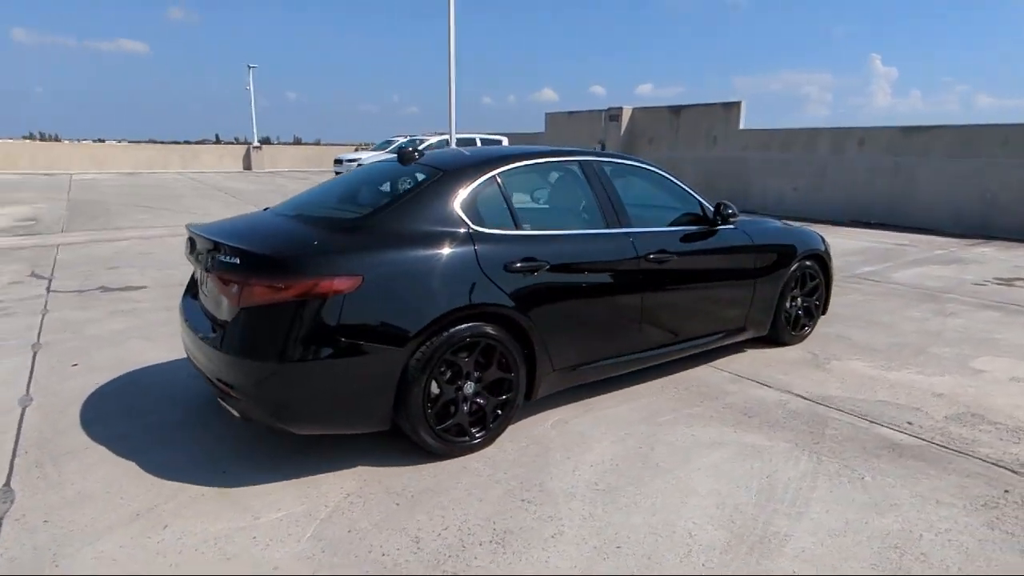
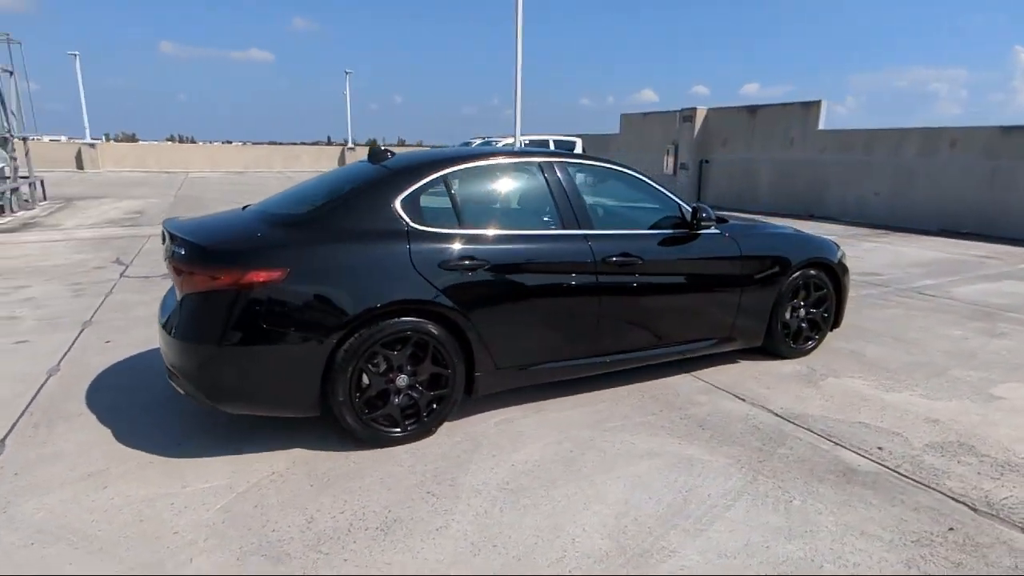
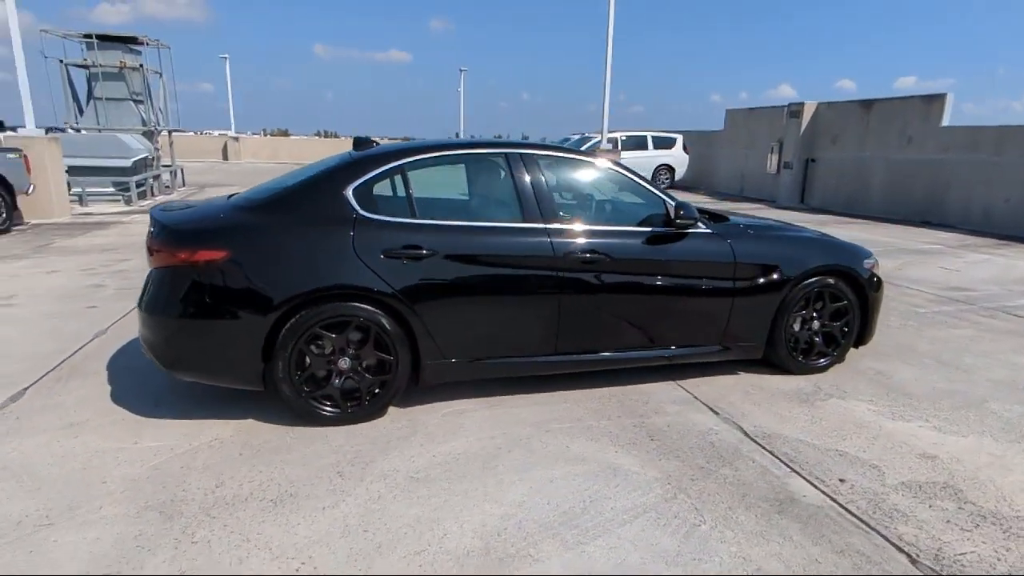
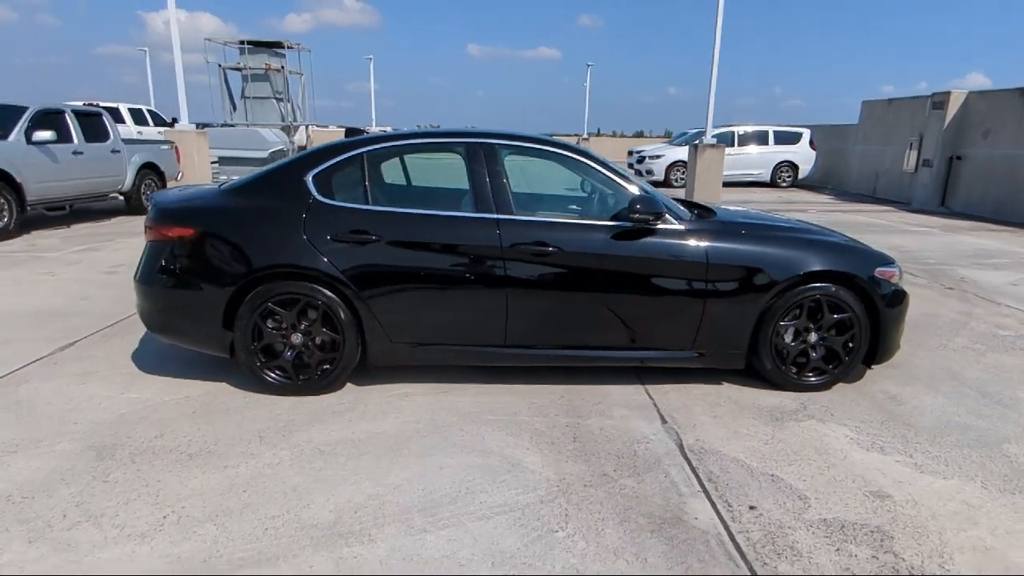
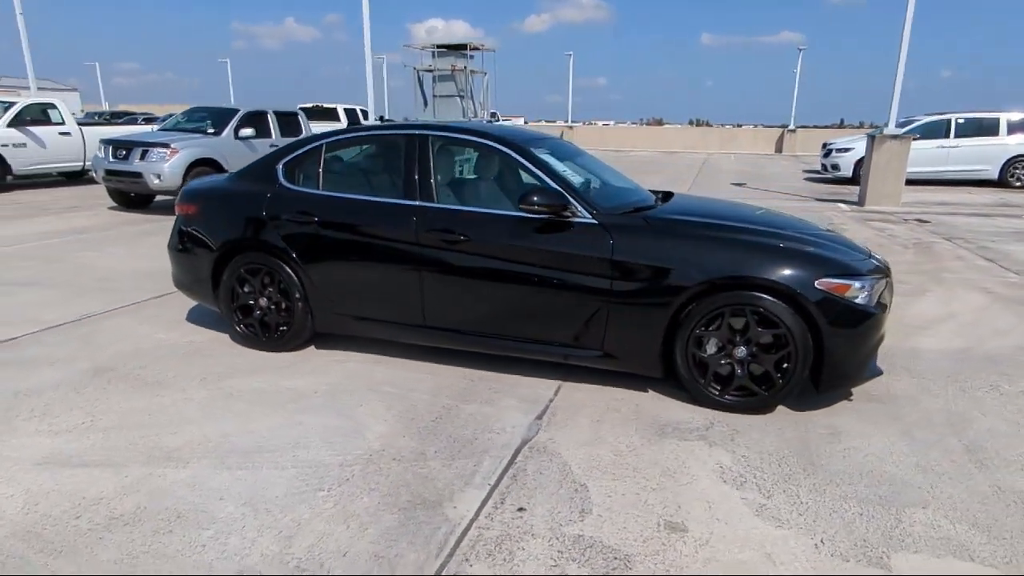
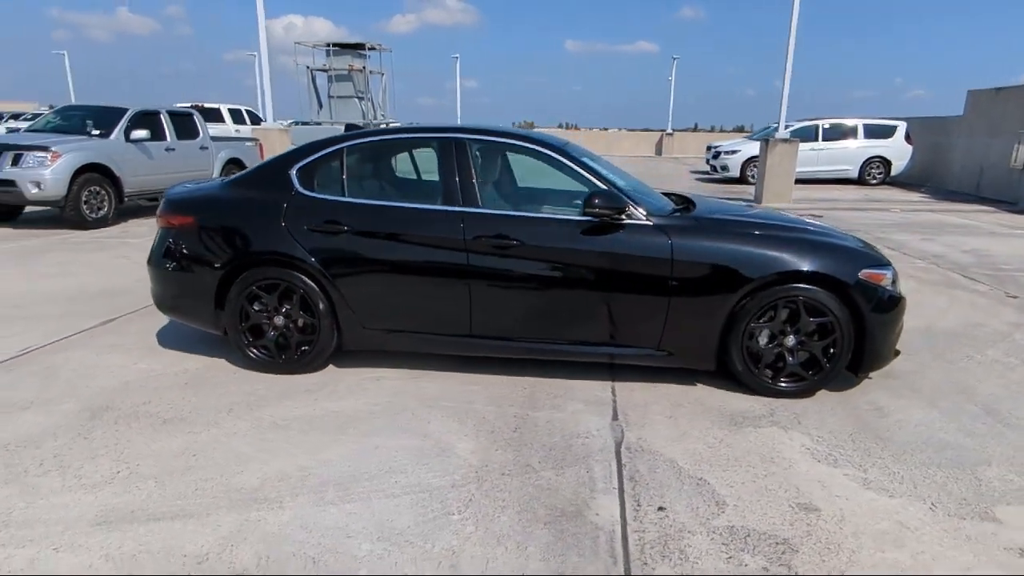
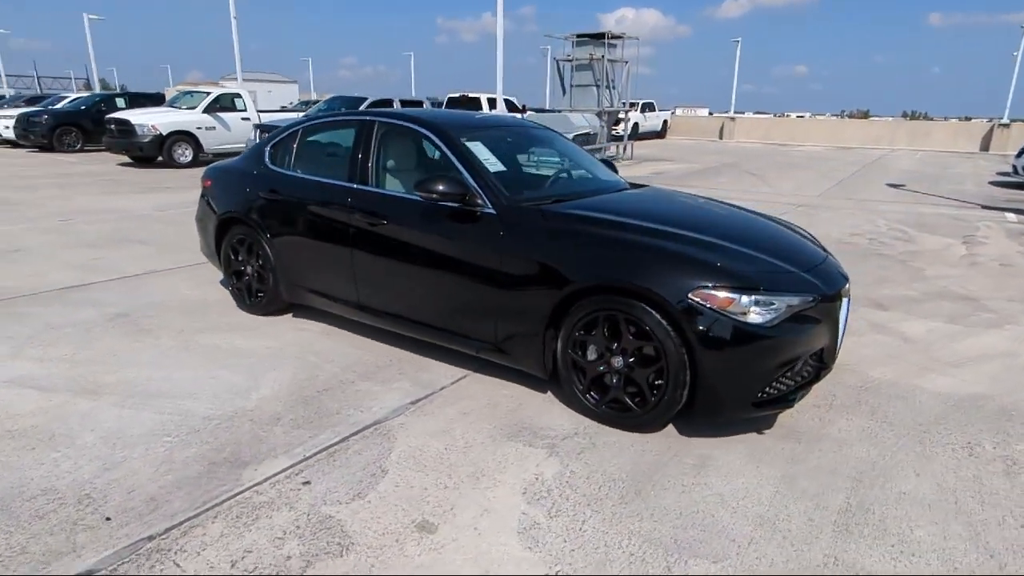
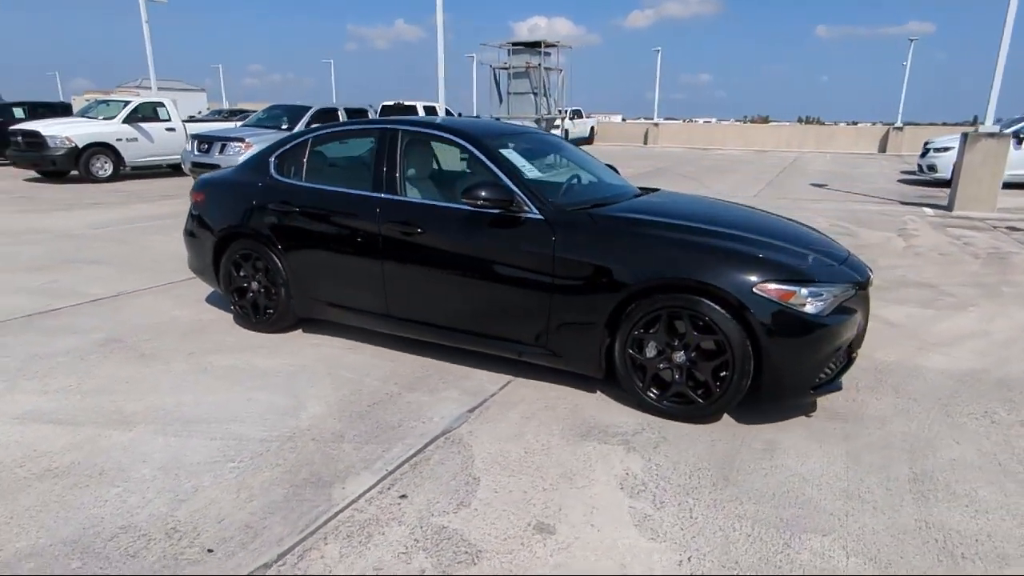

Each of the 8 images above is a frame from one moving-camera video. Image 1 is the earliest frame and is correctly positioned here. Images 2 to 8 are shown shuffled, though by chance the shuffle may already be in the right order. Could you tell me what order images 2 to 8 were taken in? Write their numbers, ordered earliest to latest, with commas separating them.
2, 3, 4, 6, 5, 8, 7
